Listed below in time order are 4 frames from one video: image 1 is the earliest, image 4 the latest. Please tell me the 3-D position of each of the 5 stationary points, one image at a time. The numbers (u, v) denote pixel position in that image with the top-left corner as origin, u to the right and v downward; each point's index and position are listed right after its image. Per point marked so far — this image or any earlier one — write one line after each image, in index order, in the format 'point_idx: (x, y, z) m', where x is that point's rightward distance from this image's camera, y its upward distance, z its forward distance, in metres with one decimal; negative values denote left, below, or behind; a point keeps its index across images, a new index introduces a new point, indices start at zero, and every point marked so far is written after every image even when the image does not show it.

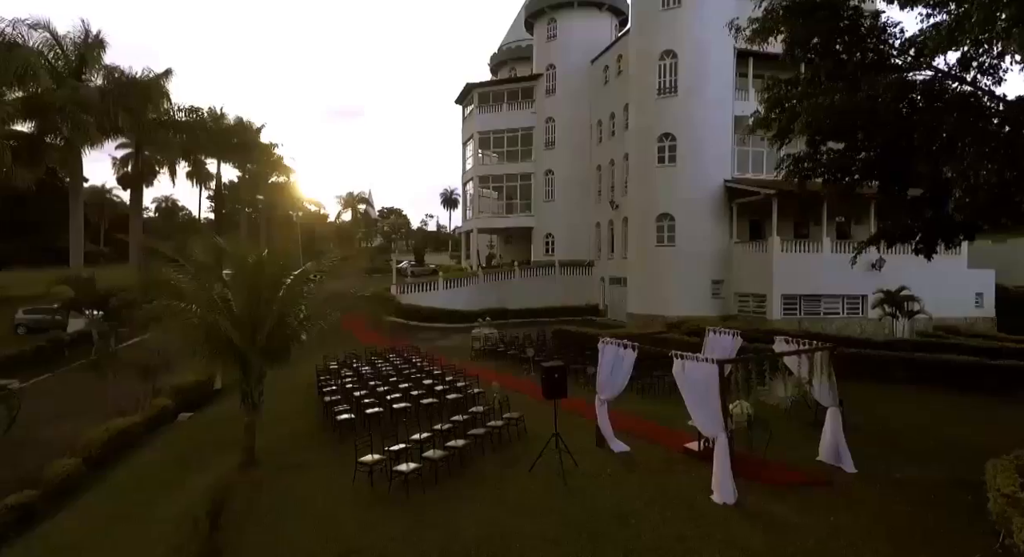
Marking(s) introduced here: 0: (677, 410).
0: (+4.0, -3.3, +14.8) m
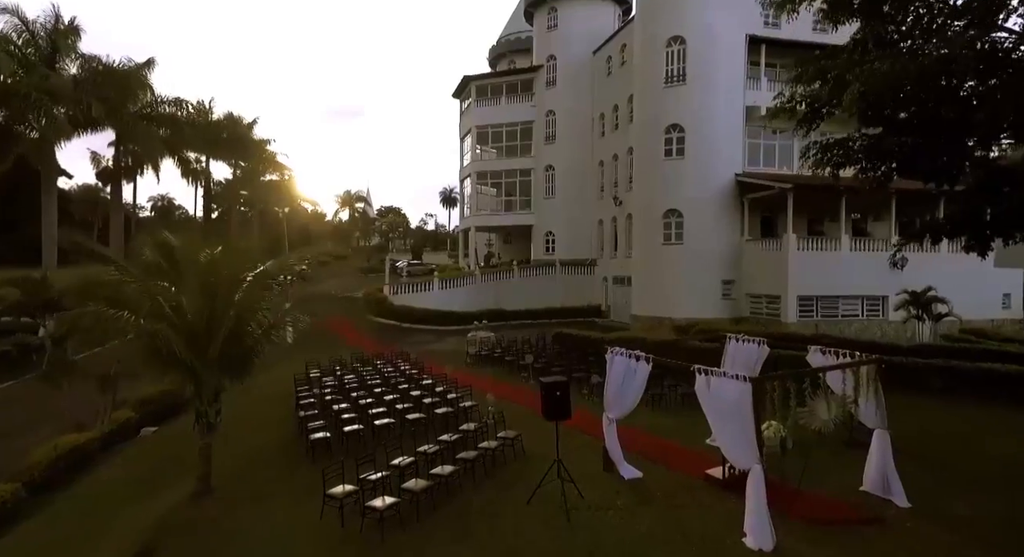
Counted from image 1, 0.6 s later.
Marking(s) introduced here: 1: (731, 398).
0: (+3.9, -3.4, +13.2) m
1: (+3.1, -1.7, +8.4) m
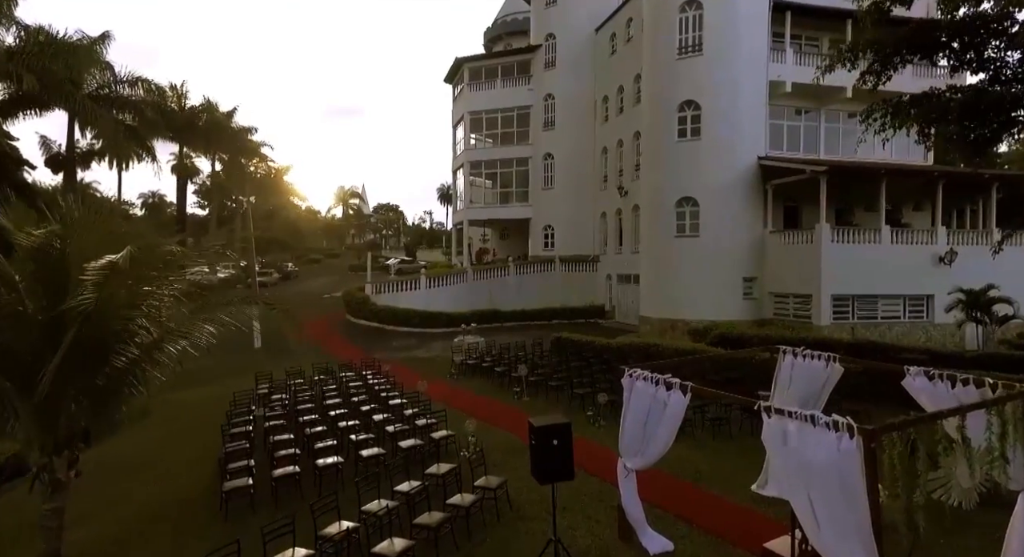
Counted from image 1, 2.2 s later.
0: (+3.7, -3.3, +10.2) m
1: (+2.8, -1.6, +5.4) m
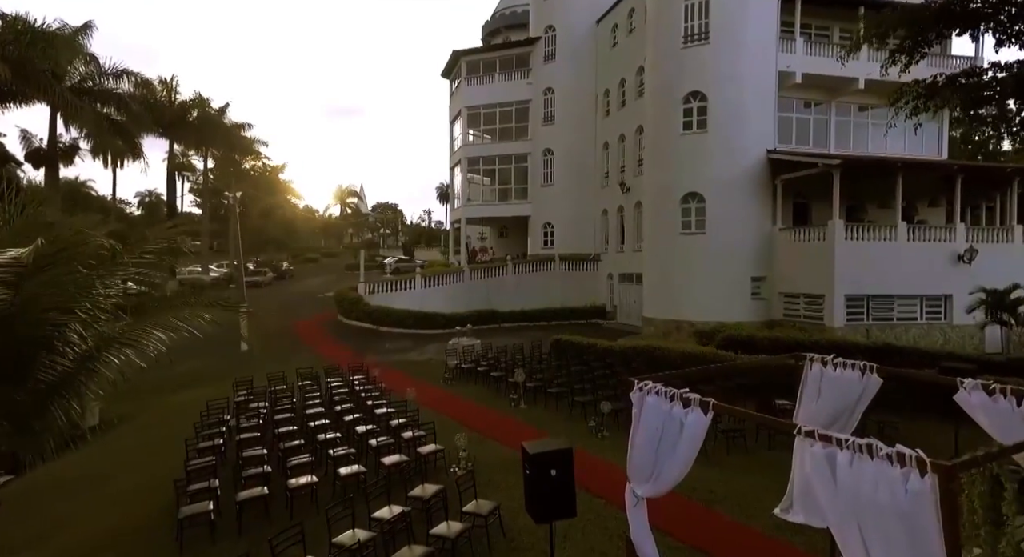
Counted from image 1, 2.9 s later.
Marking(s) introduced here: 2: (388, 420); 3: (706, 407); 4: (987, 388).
0: (+3.6, -3.3, +9.2) m
1: (+2.7, -1.6, +4.4) m
2: (-2.4, -2.8, +11.8) m
3: (+2.0, -1.3, +6.4) m
4: (+5.1, -1.1, +6.6) m
